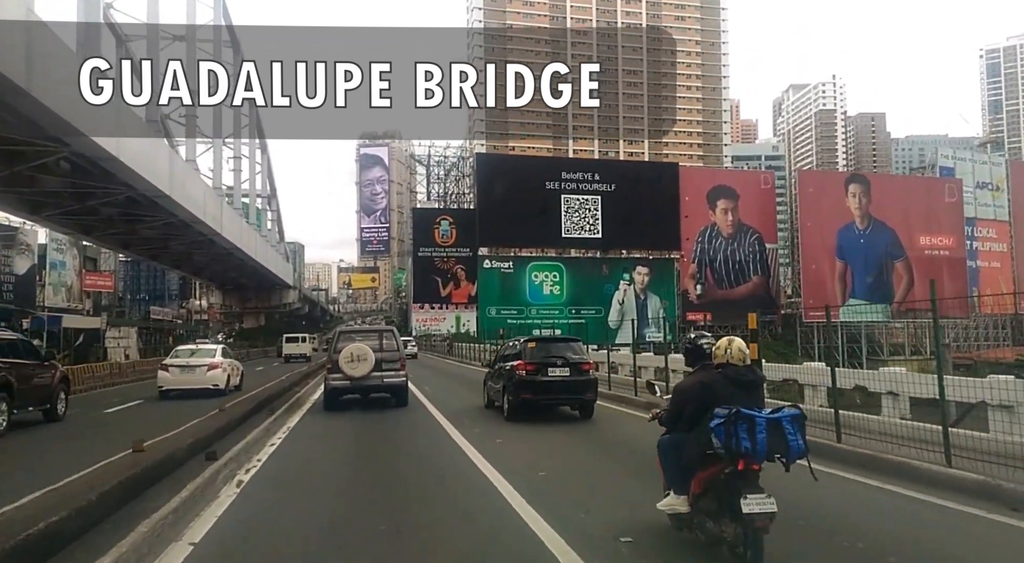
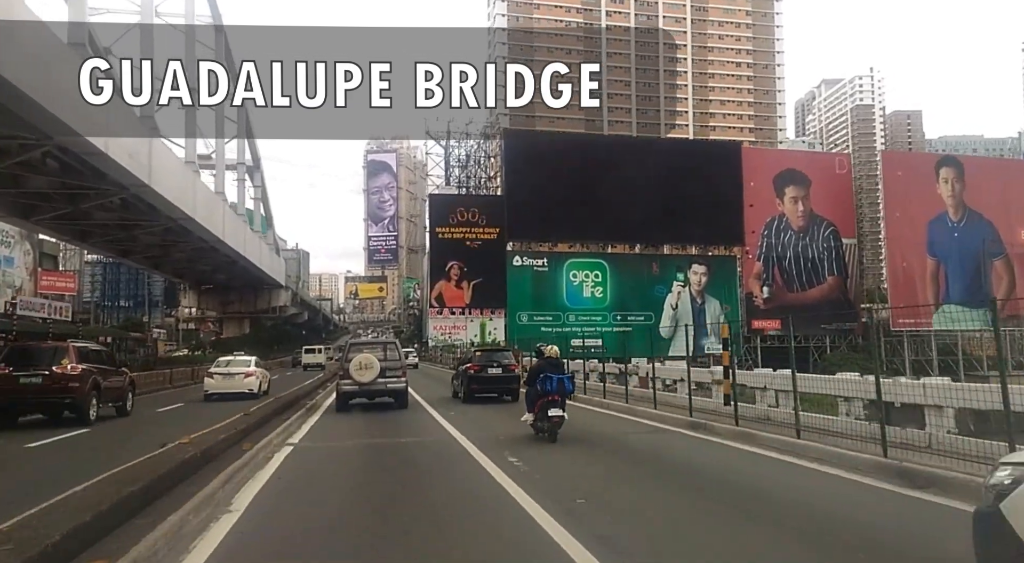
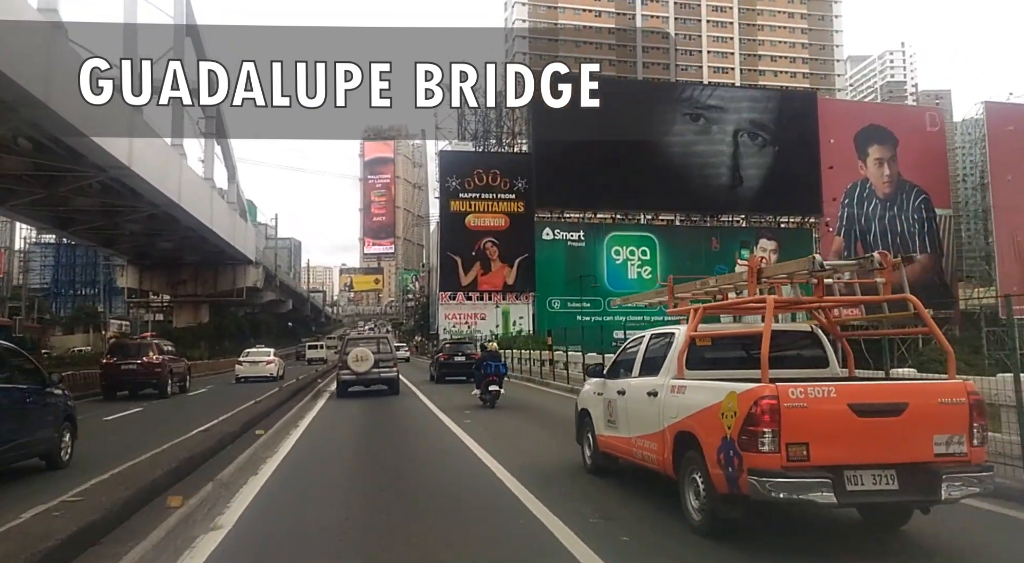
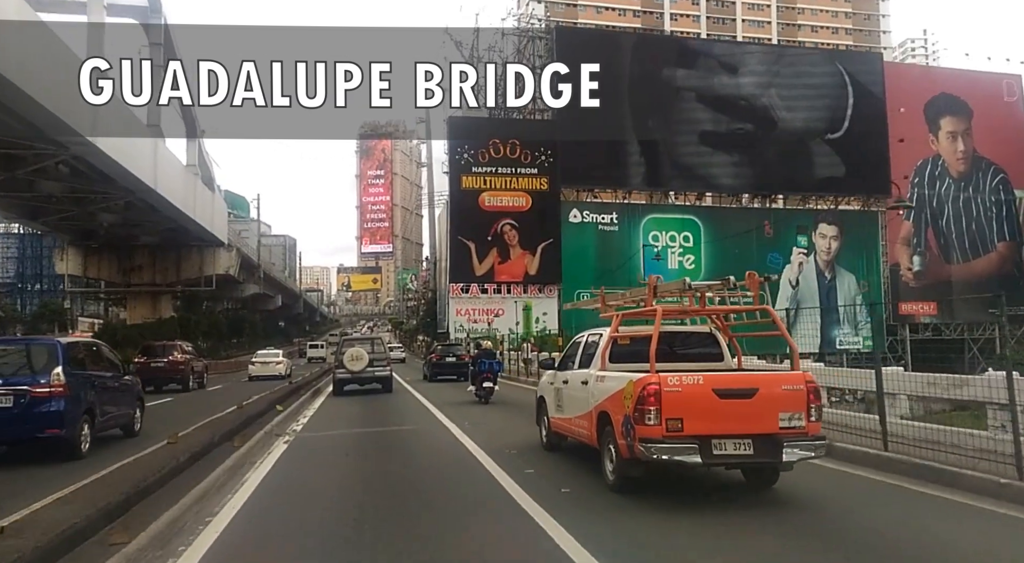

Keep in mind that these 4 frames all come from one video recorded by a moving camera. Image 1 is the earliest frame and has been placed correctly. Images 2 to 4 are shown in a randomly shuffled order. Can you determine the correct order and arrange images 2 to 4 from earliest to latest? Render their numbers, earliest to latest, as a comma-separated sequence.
2, 3, 4
